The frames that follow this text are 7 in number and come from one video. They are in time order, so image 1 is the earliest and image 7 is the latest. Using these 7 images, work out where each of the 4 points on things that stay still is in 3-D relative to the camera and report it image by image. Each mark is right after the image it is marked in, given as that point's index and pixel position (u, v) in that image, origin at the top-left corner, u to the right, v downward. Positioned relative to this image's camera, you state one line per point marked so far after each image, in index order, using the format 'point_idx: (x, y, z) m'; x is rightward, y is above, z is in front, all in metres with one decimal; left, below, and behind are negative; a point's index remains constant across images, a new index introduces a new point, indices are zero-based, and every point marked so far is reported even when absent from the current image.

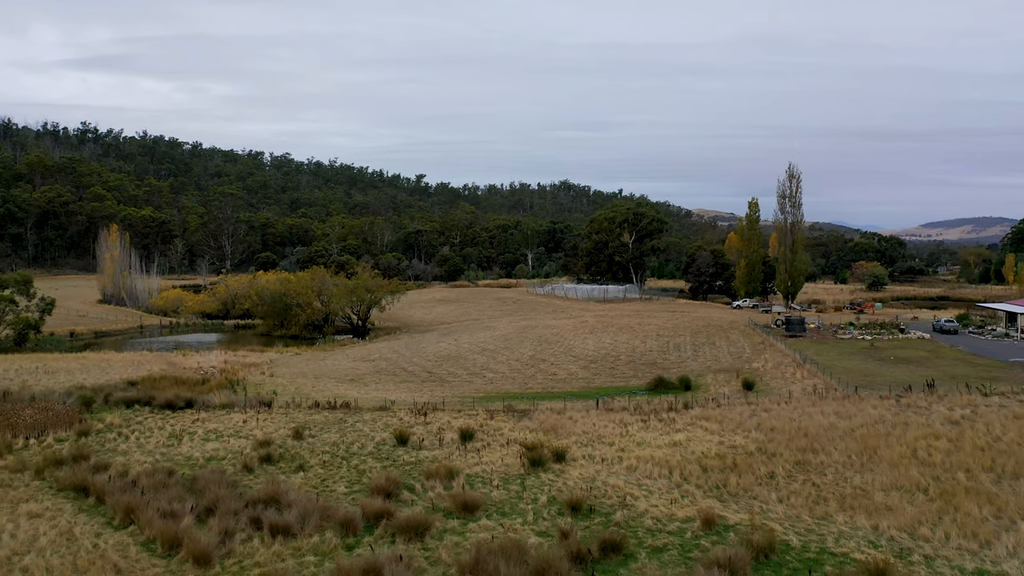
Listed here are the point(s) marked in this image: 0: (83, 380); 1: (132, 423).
0: (-7.9, -1.7, +16.6) m
1: (-5.2, -1.9, +12.3) m
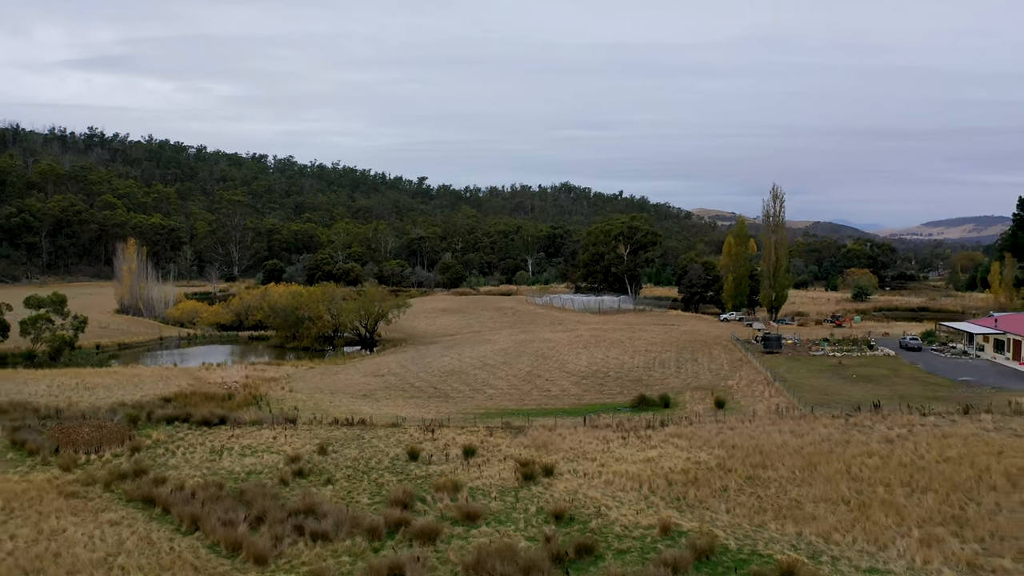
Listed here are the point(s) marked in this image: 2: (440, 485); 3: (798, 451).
0: (-8.0, -2.2, +18.3) m
1: (-5.3, -2.4, +14.1) m
2: (-0.9, -2.4, +11.1) m
3: (+3.8, -2.2, +12.0) m
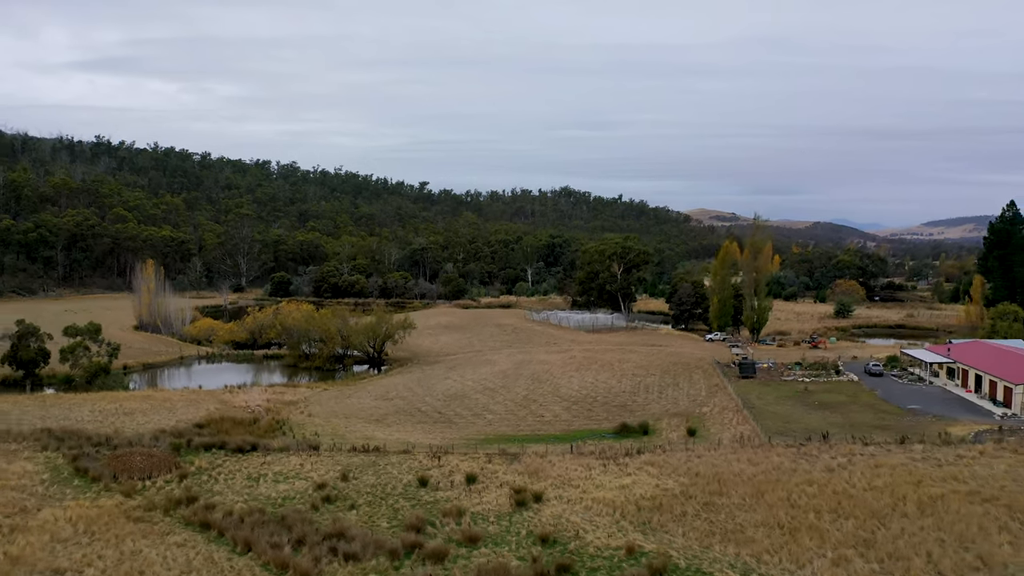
0: (-8.0, -3.0, +20.4) m
1: (-5.3, -3.2, +16.2) m
2: (-1.0, -3.3, +13.2) m
3: (+3.7, -3.0, +14.1) m
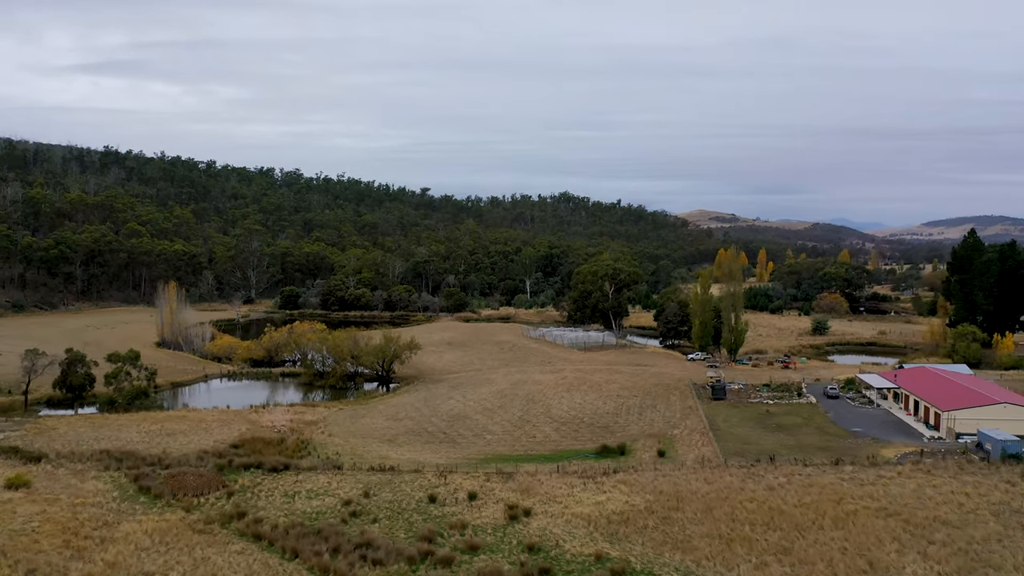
0: (-8.1, -4.0, +23.4) m
1: (-5.4, -4.2, +19.1) m
2: (-1.1, -4.2, +16.1) m
3: (+3.6, -4.0, +17.0) m
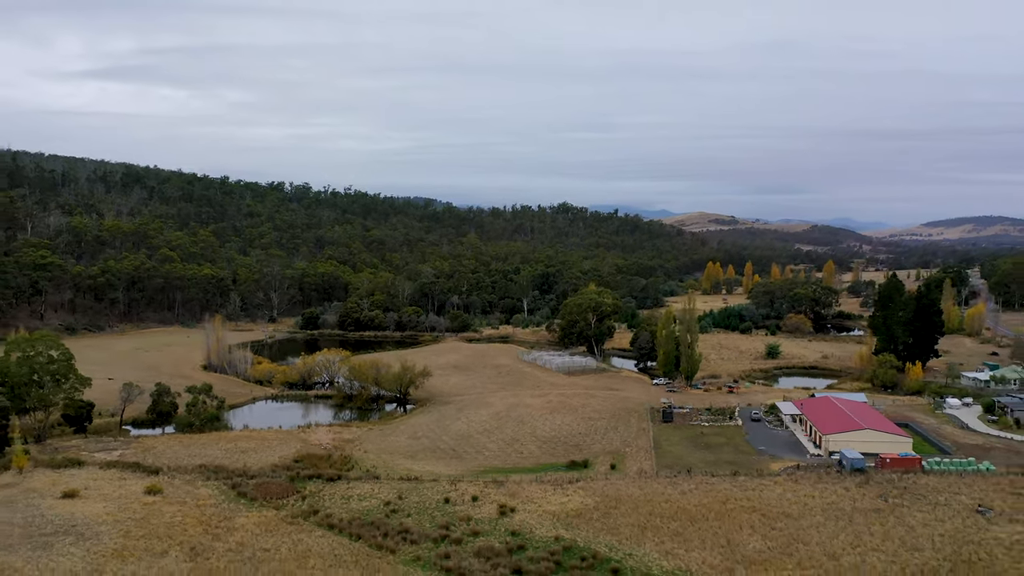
0: (-8.4, -5.9, +30.9) m
1: (-5.7, -6.0, +26.7) m
2: (-1.3, -6.0, +23.7) m
3: (+3.4, -5.8, +24.6) m
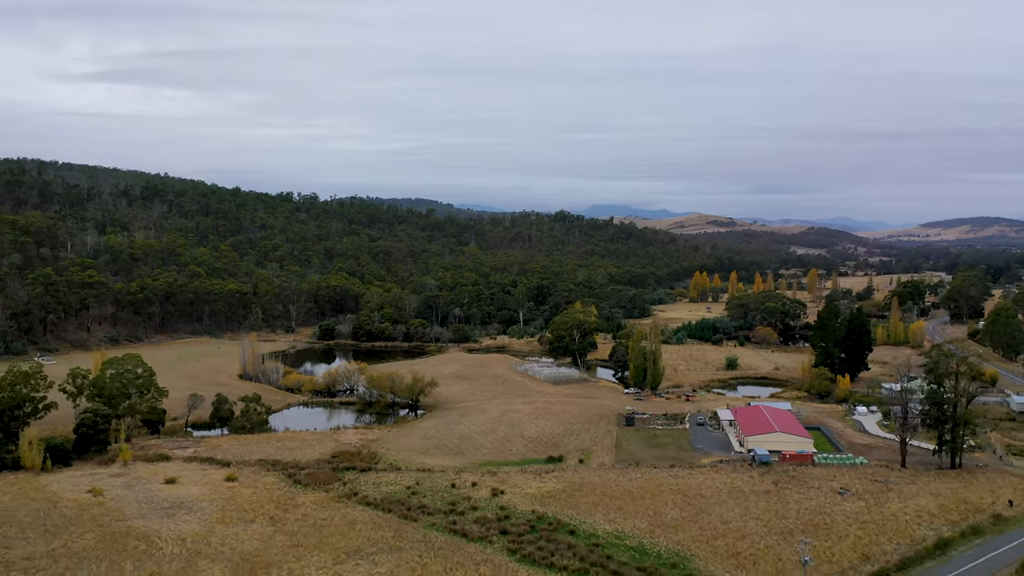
0: (-8.8, -7.3, +39.2) m
1: (-6.1, -7.4, +35.0) m
2: (-1.7, -7.5, +32.0) m
3: (+3.0, -7.2, +32.8) m
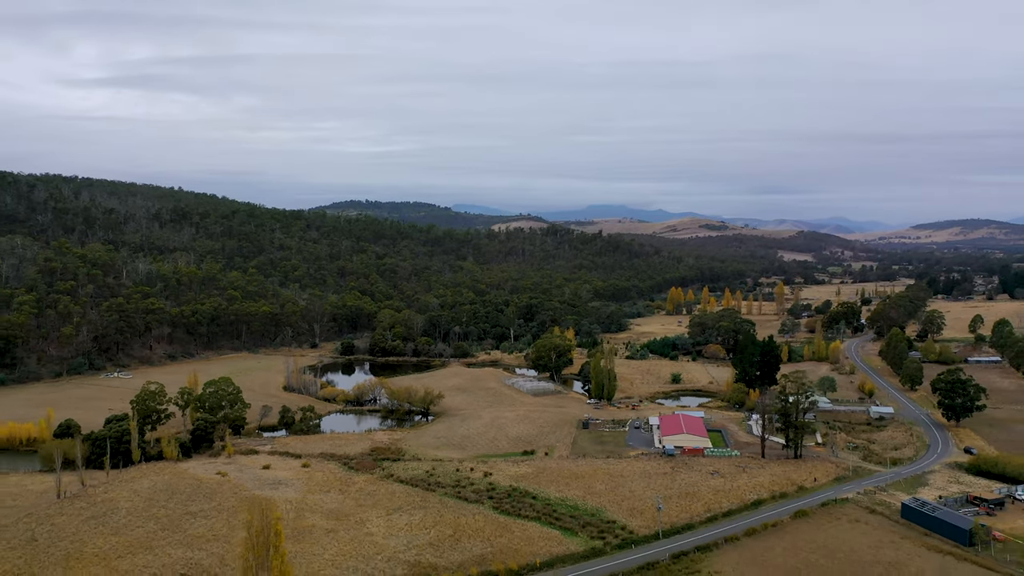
0: (-9.6, -9.9, +54.9) m
1: (-6.9, -10.0, +50.7) m
2: (-2.5, -10.1, +47.7) m
3: (+2.2, -9.8, +48.6) m
